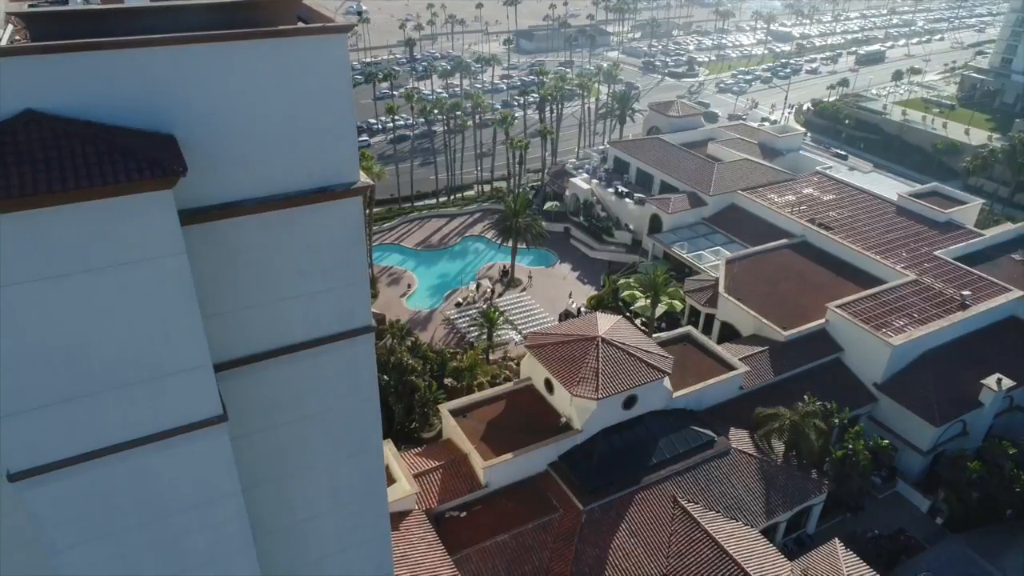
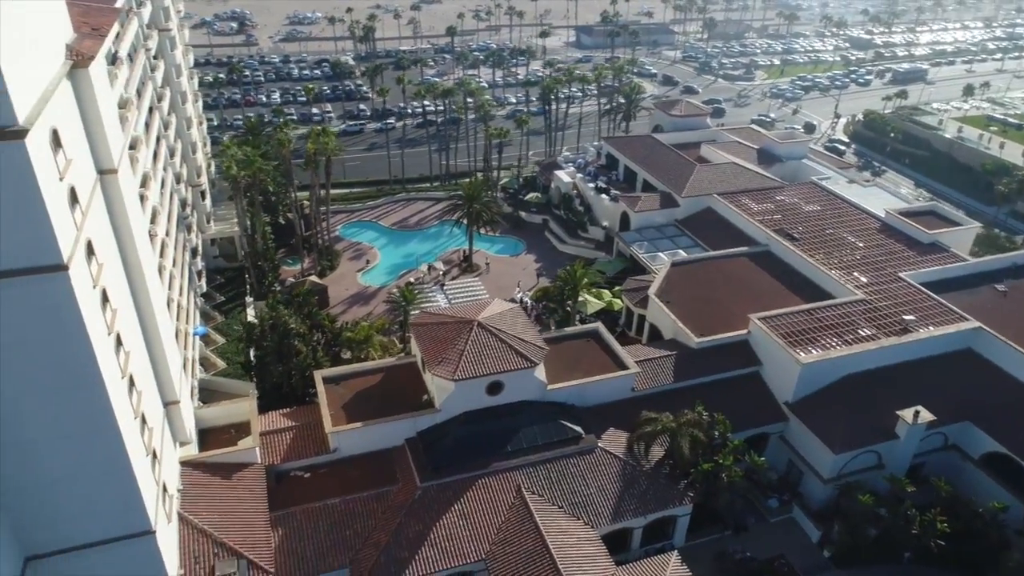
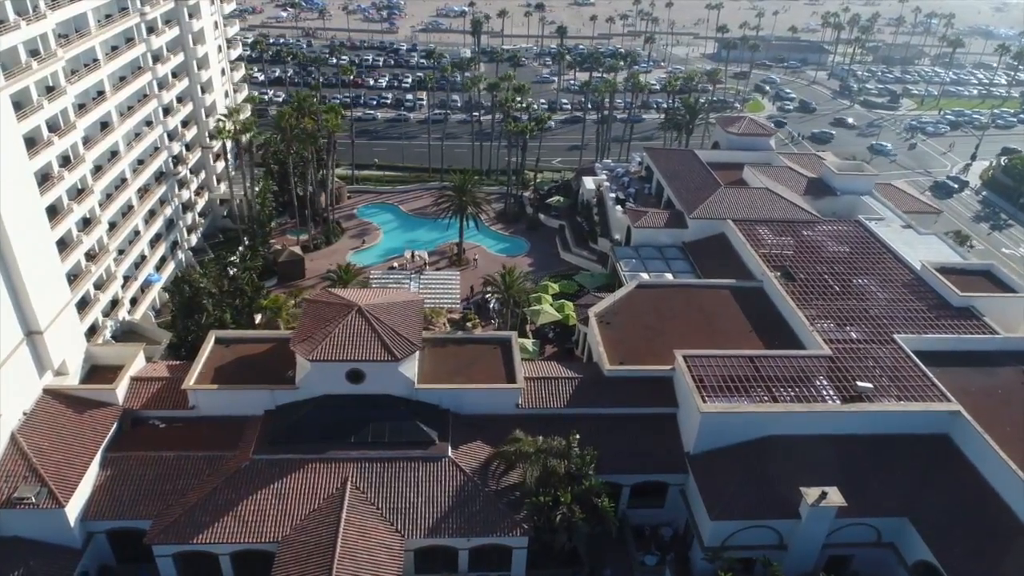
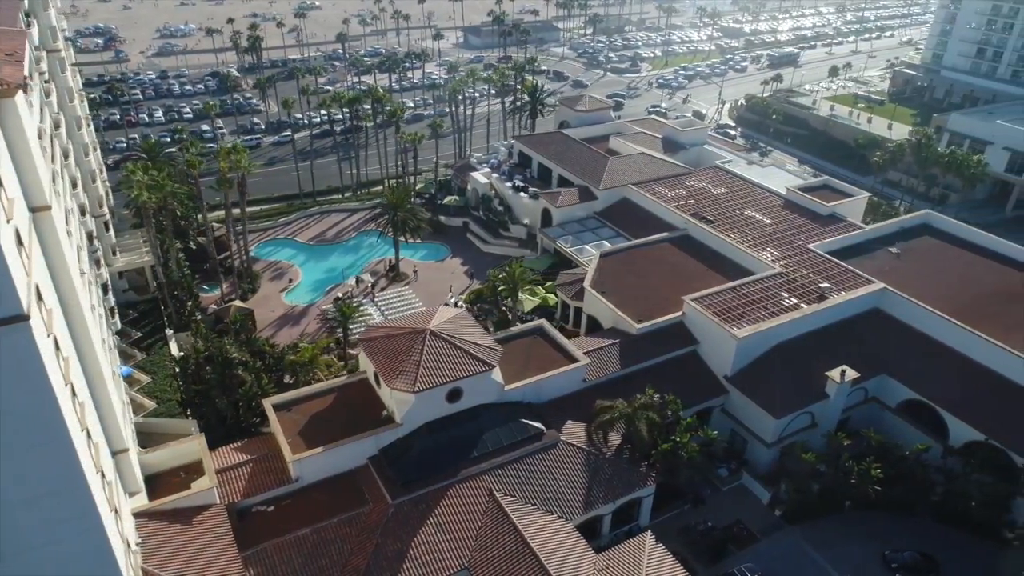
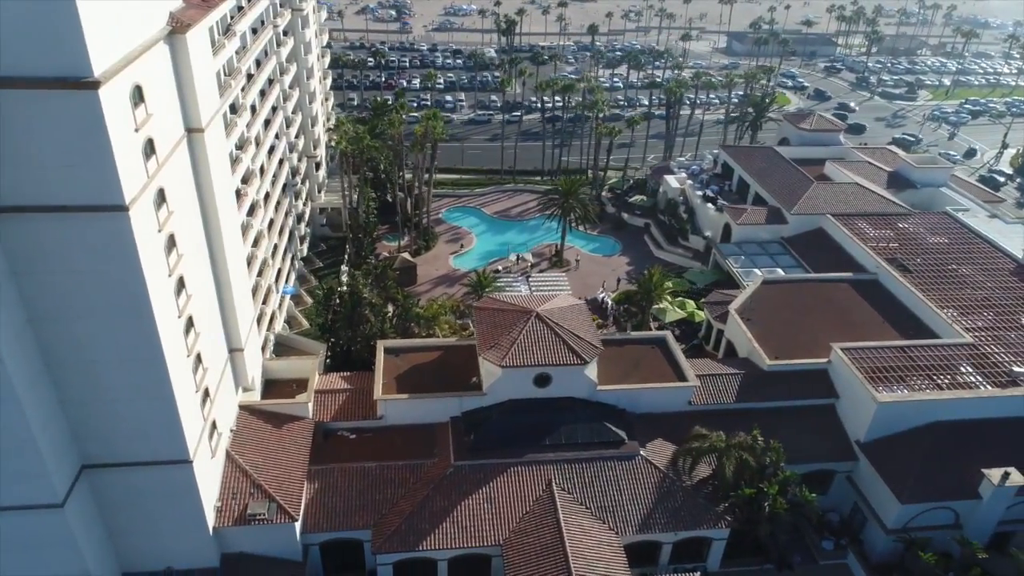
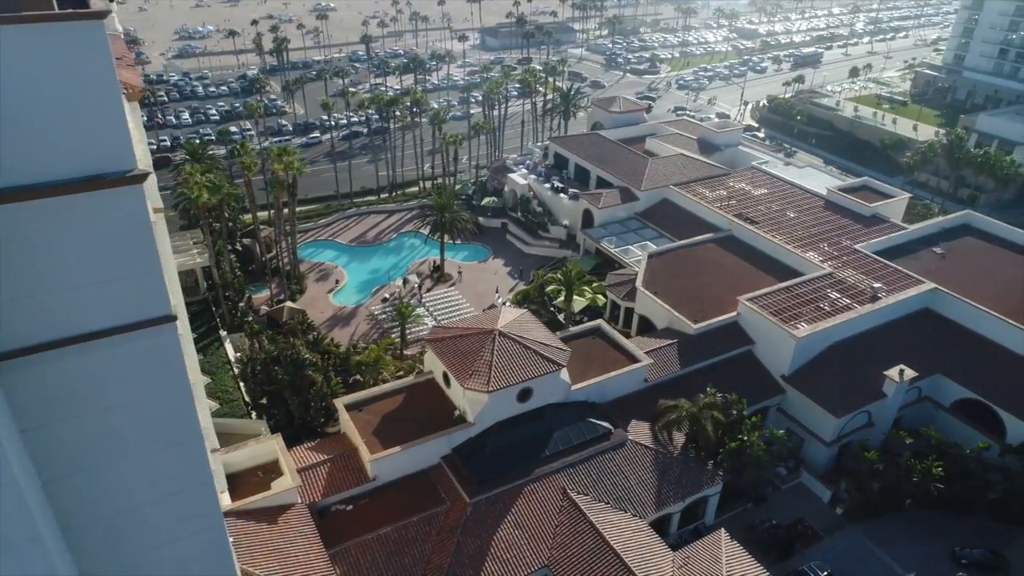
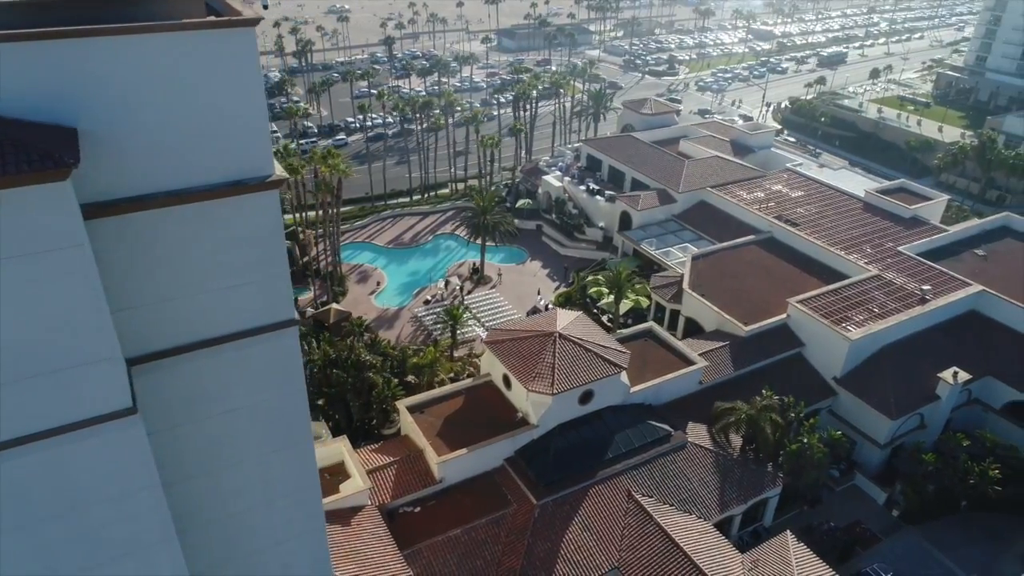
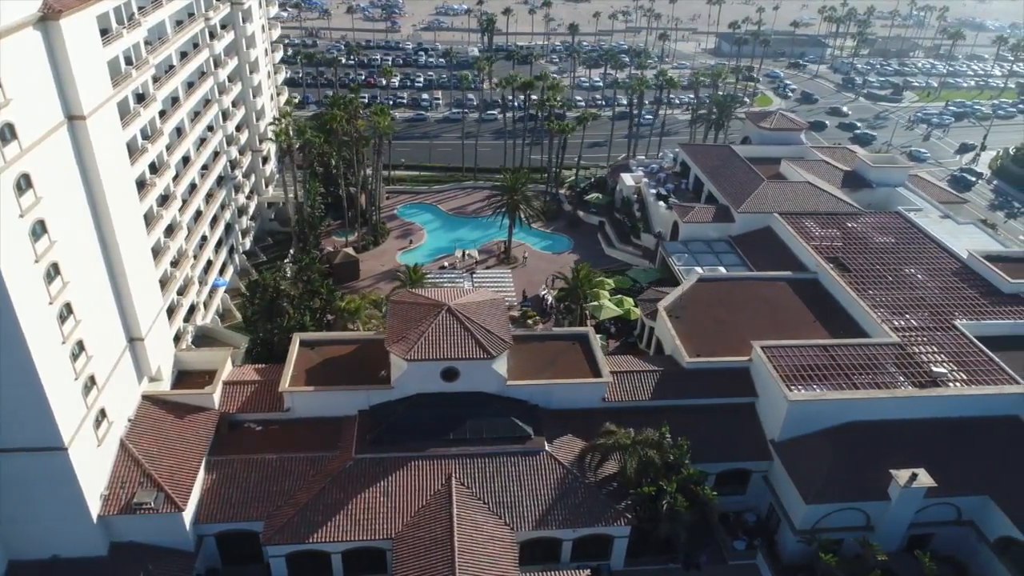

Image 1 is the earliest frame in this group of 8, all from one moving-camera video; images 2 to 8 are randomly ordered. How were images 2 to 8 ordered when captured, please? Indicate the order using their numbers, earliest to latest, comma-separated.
7, 6, 4, 2, 5, 8, 3
